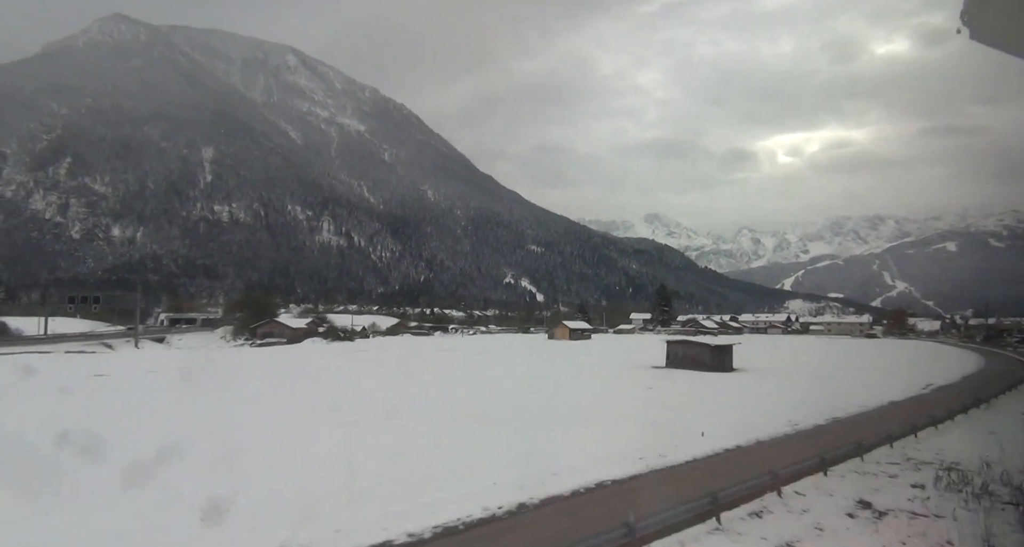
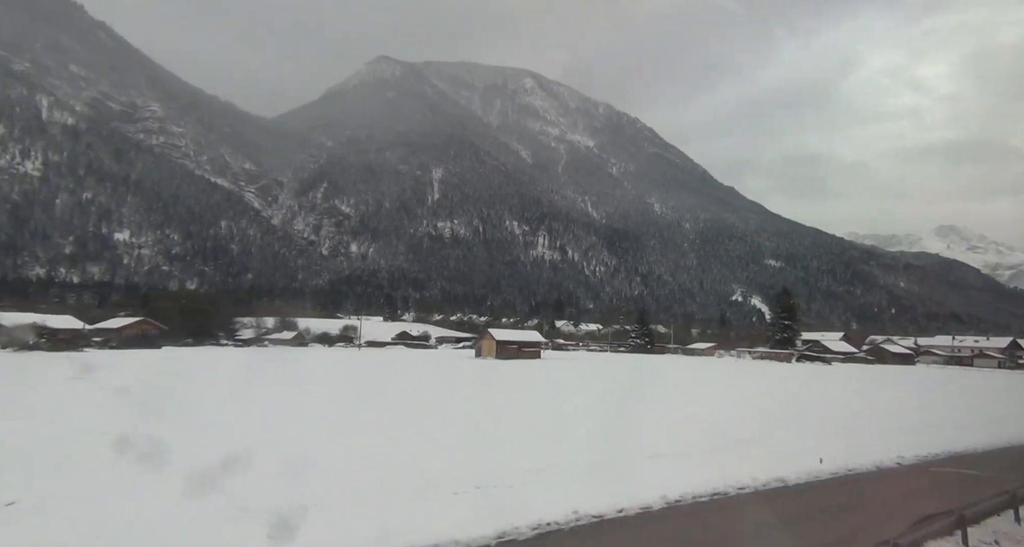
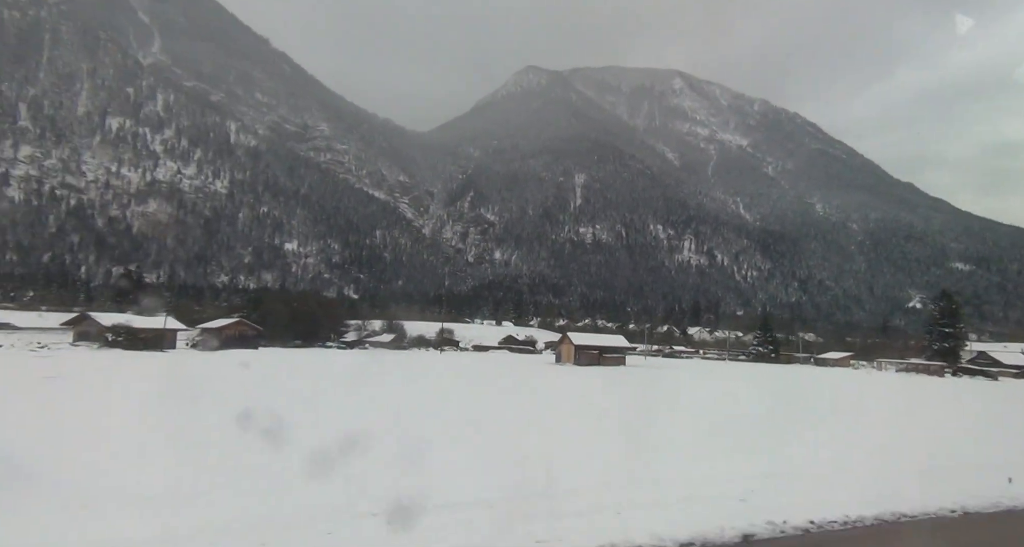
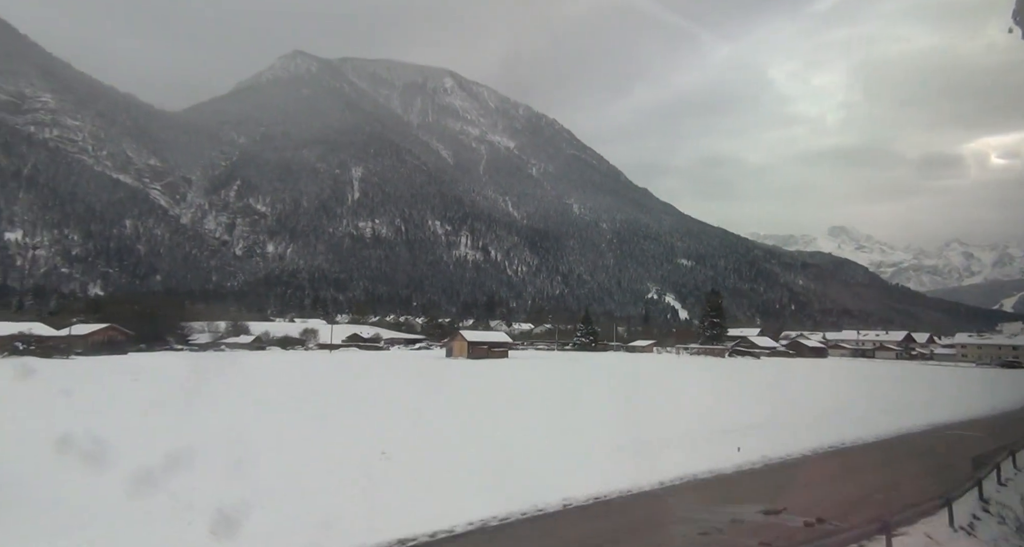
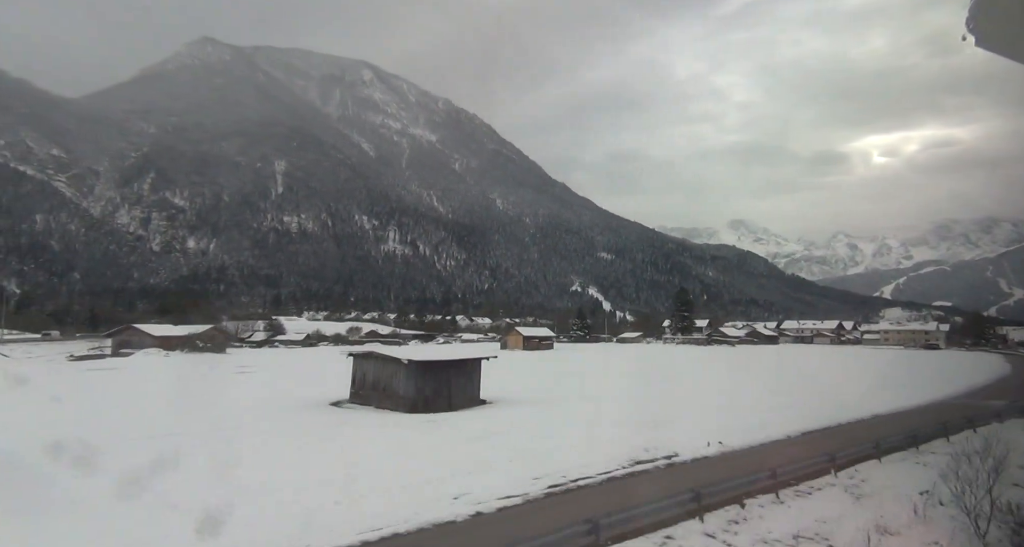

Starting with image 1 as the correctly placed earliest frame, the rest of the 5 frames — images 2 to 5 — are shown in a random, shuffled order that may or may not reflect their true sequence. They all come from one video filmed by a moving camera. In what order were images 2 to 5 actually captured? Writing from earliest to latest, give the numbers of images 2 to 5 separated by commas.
5, 4, 2, 3
